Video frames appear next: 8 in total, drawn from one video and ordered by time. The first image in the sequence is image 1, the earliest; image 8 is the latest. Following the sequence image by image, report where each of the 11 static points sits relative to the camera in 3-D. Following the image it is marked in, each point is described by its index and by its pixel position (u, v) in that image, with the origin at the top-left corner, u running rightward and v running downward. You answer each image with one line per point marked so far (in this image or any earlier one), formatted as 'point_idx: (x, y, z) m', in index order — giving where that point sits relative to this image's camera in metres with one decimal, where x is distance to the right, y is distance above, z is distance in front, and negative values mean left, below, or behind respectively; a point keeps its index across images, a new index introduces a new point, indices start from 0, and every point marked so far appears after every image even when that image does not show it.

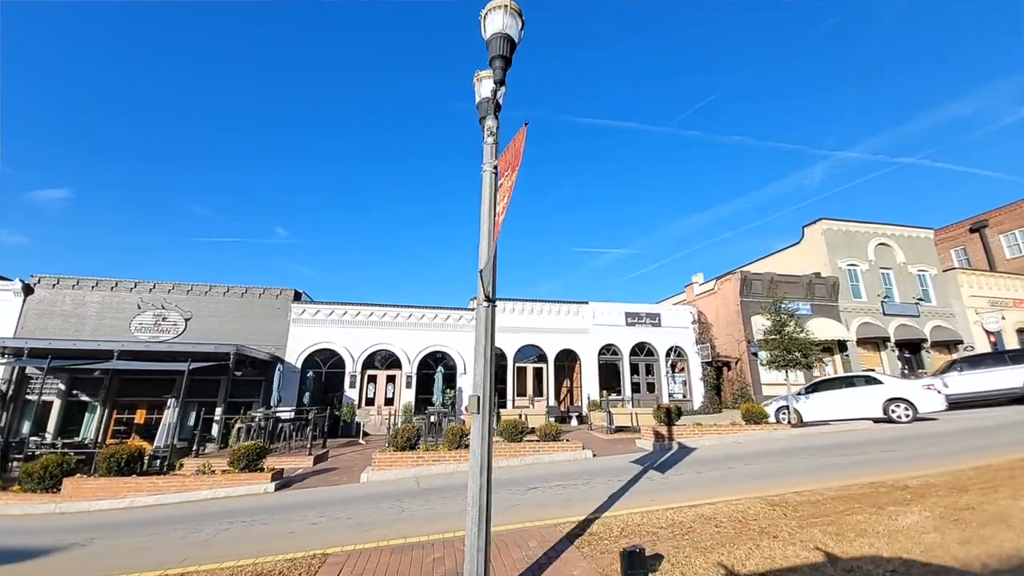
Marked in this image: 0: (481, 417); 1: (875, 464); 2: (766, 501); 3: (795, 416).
0: (-0.3, -1.3, +4.0) m
1: (+8.4, -4.0, +8.8) m
2: (+4.2, -3.5, +6.3) m
3: (+11.9, -5.3, +16.0) m
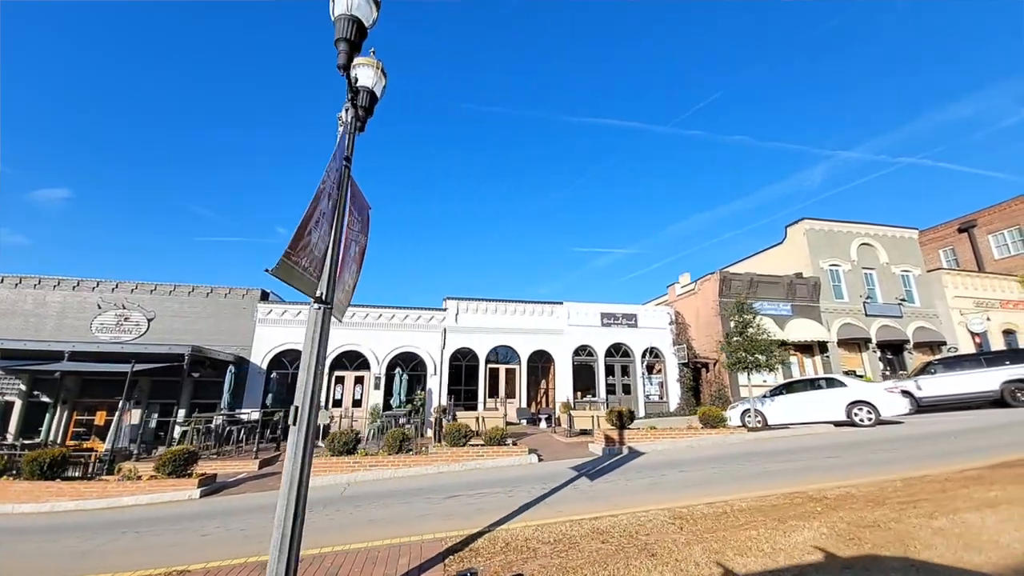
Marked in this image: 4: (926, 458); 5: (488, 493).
0: (-2.0, -1.3, +3.6) m
1: (+6.7, -4.0, +8.5) m
2: (+2.4, -3.5, +6.0) m
3: (+10.2, -5.3, +15.7) m
4: (+10.0, -4.0, +9.2) m
5: (-0.5, -4.3, +8.1) m
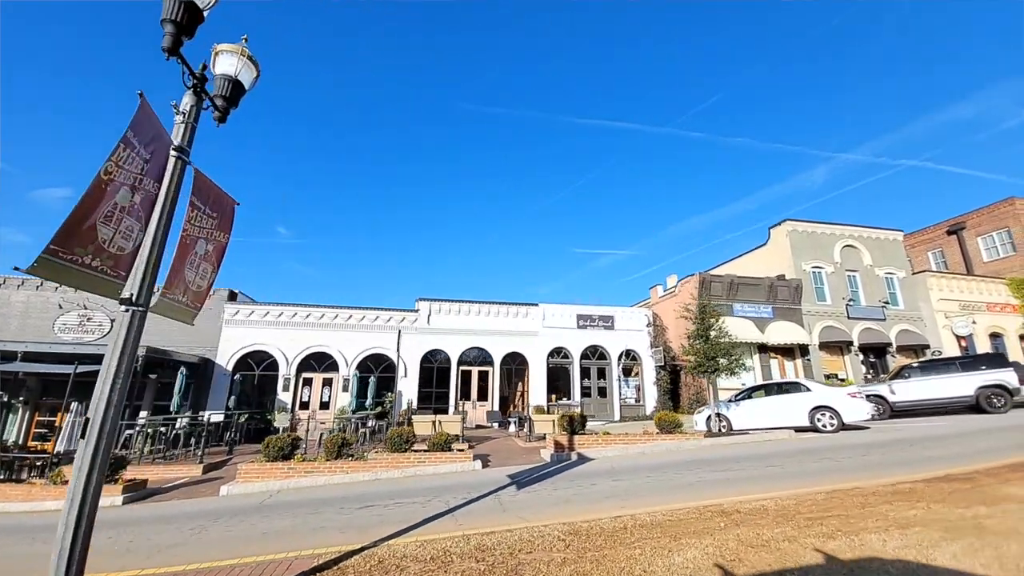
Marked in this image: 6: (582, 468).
0: (-3.7, -1.3, +3.3) m
1: (+5.0, -4.1, +8.1) m
2: (+0.8, -3.6, +5.7) m
3: (+8.6, -5.4, +15.3) m
4: (+8.3, -4.1, +8.9) m
5: (-2.2, -4.4, +7.8) m
6: (+1.9, -4.8, +10.2) m
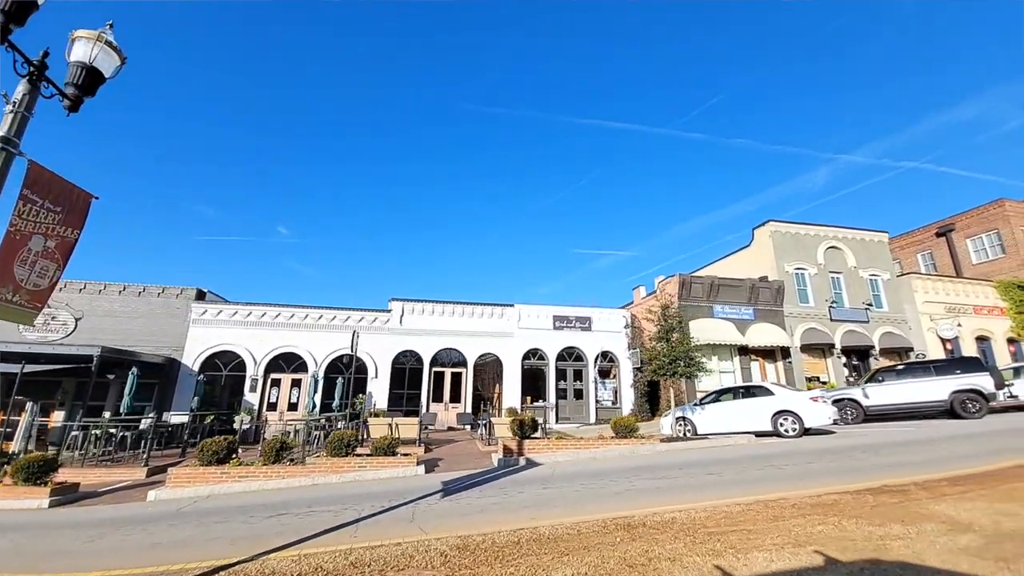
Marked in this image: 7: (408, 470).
0: (-5.3, -1.3, +3.0) m
1: (+3.4, -4.1, +7.8) m
2: (-0.8, -3.6, +5.4) m
3: (+7.0, -5.5, +15.0) m
4: (+6.8, -4.2, +8.6) m
5: (-3.7, -4.4, +7.5) m
6: (+0.3, -4.8, +9.9) m
7: (-2.9, -5.1, +10.7) m
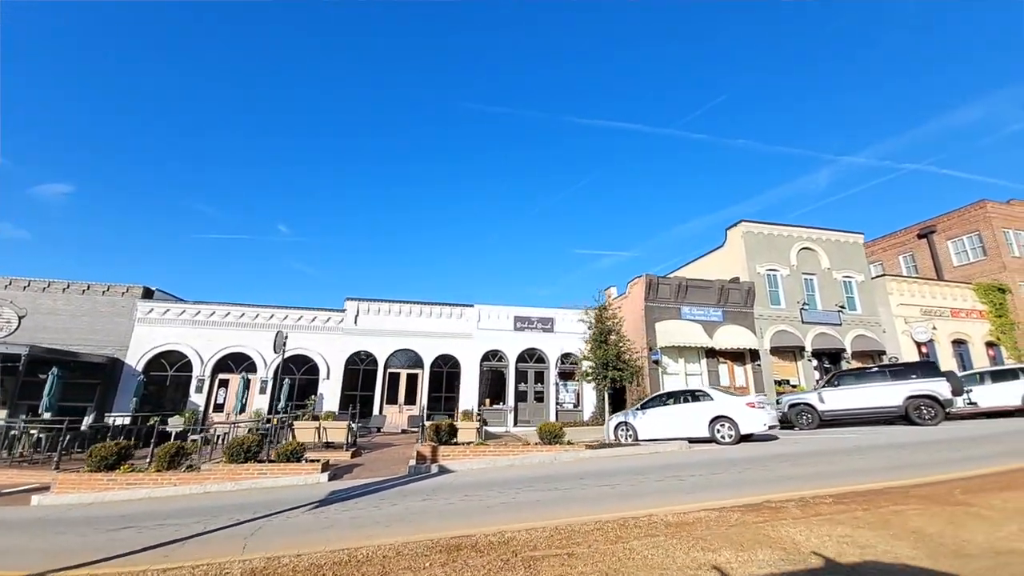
0: (-7.8, -1.3, +2.6) m
1: (+0.9, -4.1, +7.4) m
2: (-3.3, -3.6, +4.9) m
3: (+4.5, -5.5, +14.6) m
4: (+4.2, -4.2, +8.1) m
5: (-6.2, -4.3, +7.1) m
6: (-2.2, -4.8, +9.4) m
7: (-5.4, -5.1, +10.3) m
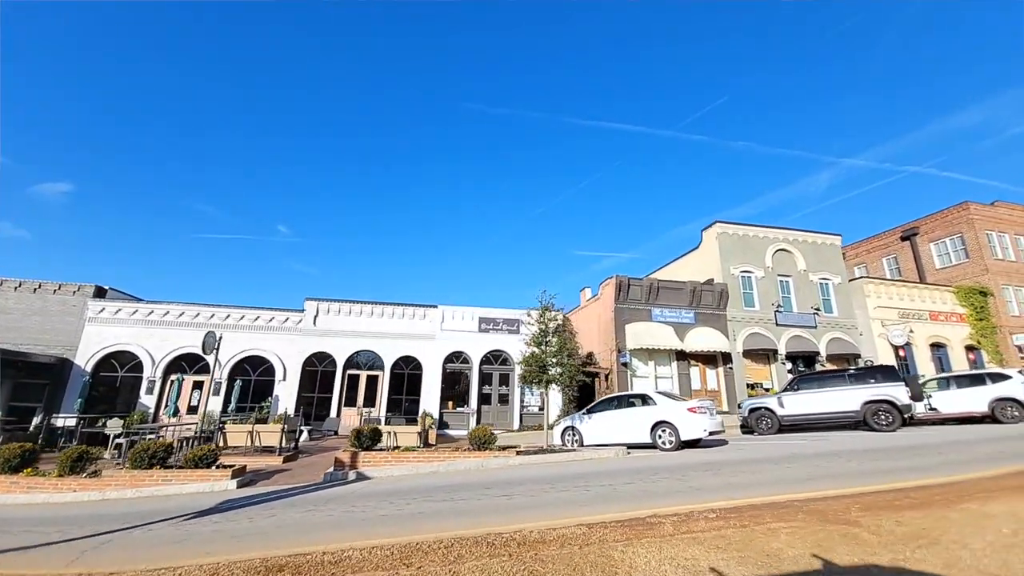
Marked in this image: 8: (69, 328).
0: (-9.9, -1.3, +2.2) m
1: (-1.2, -4.1, +7.0) m
2: (-5.5, -3.5, +4.5) m
3: (+2.3, -5.5, +14.1) m
4: (+2.1, -4.2, +7.7) m
5: (-8.4, -4.3, +6.7) m
6: (-4.4, -4.8, +9.0) m
7: (-7.6, -5.0, +9.9) m
8: (-22.6, -2.0, +19.7) m
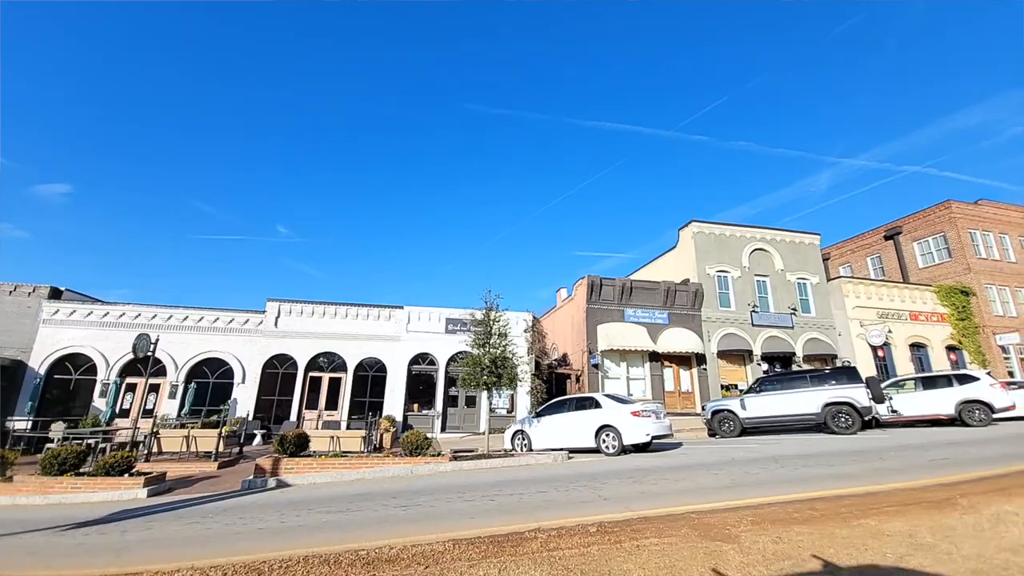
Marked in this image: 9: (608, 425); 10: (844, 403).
0: (-11.9, -1.3, +1.8) m
1: (-3.2, -4.1, +6.6) m
2: (-7.4, -3.6, +4.2) m
3: (+0.4, -5.5, +13.8) m
4: (+0.1, -4.2, +7.3) m
5: (-10.4, -4.3, +6.3) m
6: (-6.3, -4.8, +8.6) m
7: (-9.5, -5.1, +9.5) m
8: (-24.5, -2.1, +19.4) m
9: (+3.1, -4.4, +12.4) m
10: (+13.6, -4.7, +15.7) m
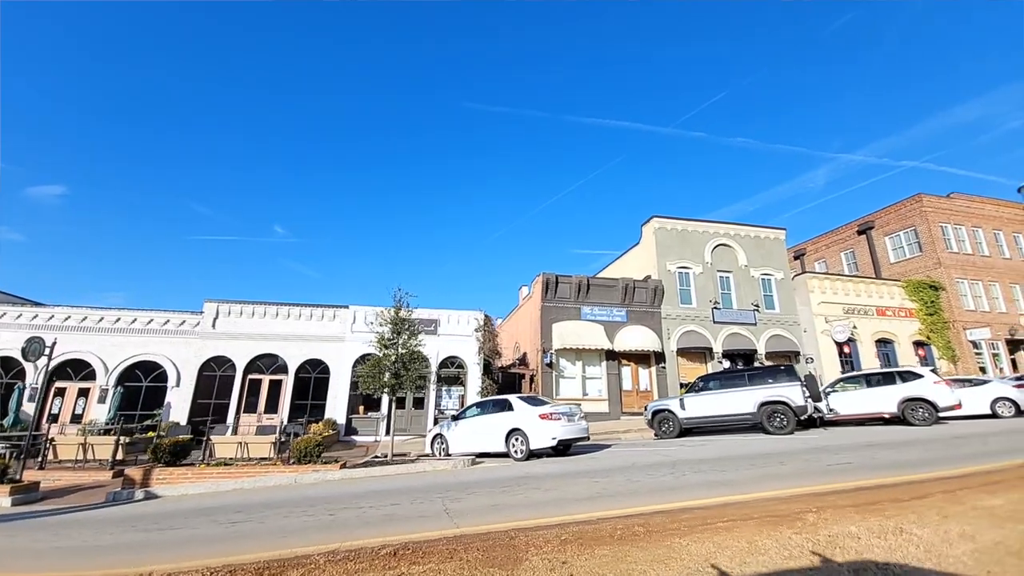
0: (-14.8, -1.4, +1.3) m
1: (-6.1, -4.1, +6.1) m
2: (-10.3, -3.6, +3.6) m
3: (-2.5, -5.5, +13.3) m
4: (-2.8, -4.2, +6.8) m
5: (-13.3, -4.4, +5.8) m
6: (-9.3, -4.8, +8.1) m
7: (-12.5, -5.1, +9.0) m
8: (-27.5, -2.2, +18.8) m
9: (+0.2, -4.4, +11.9) m
10: (+10.7, -4.5, +15.2) m
